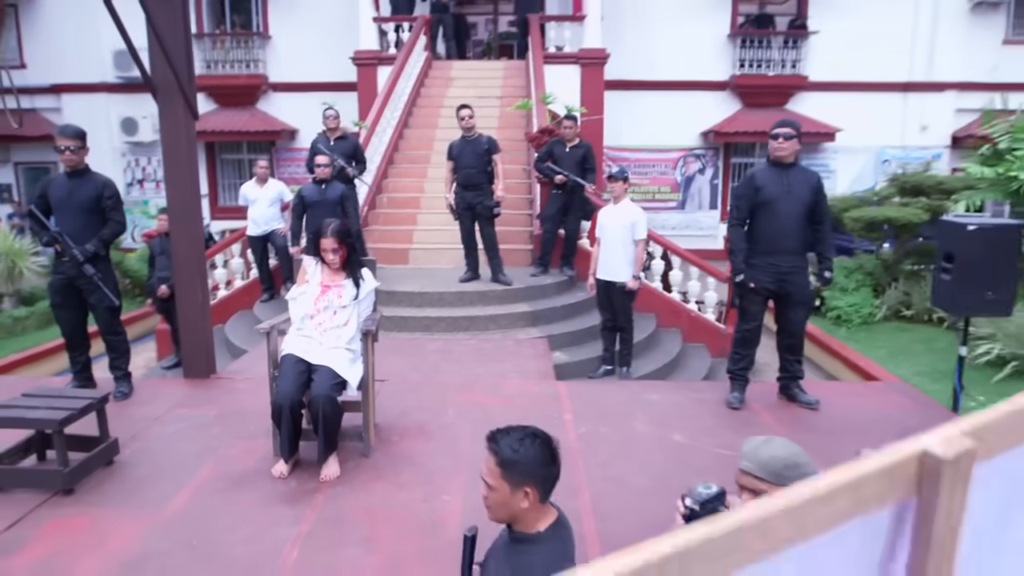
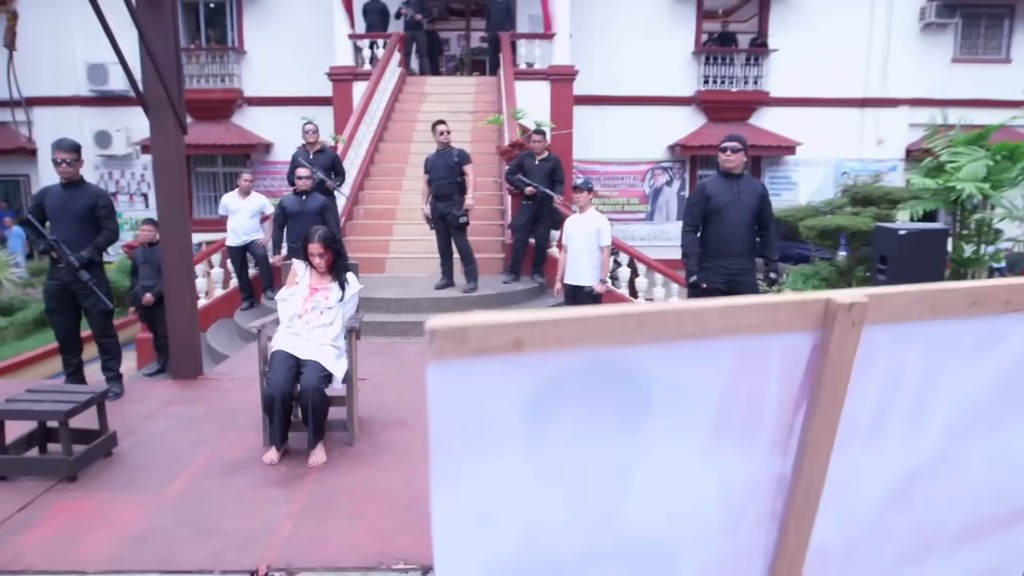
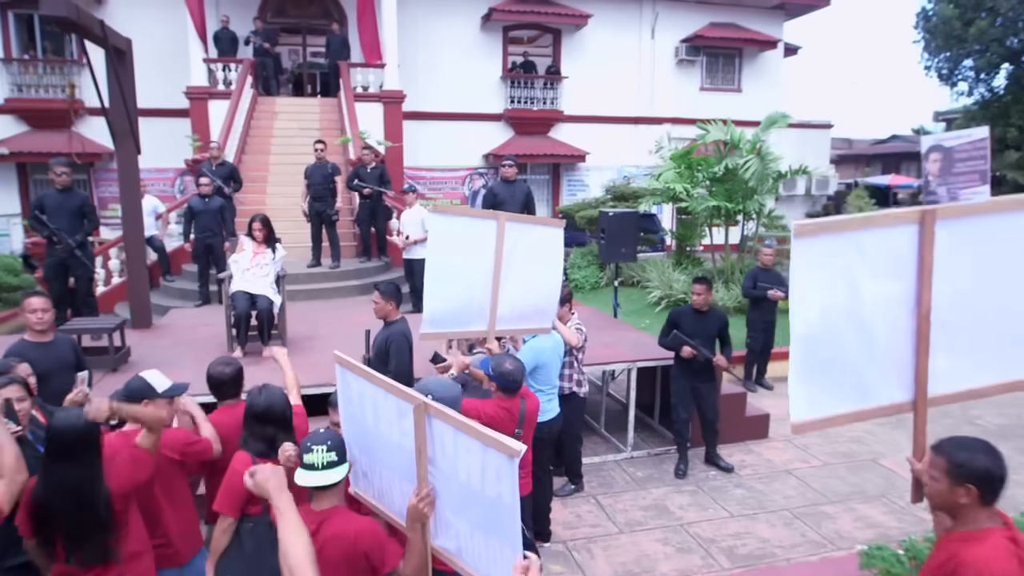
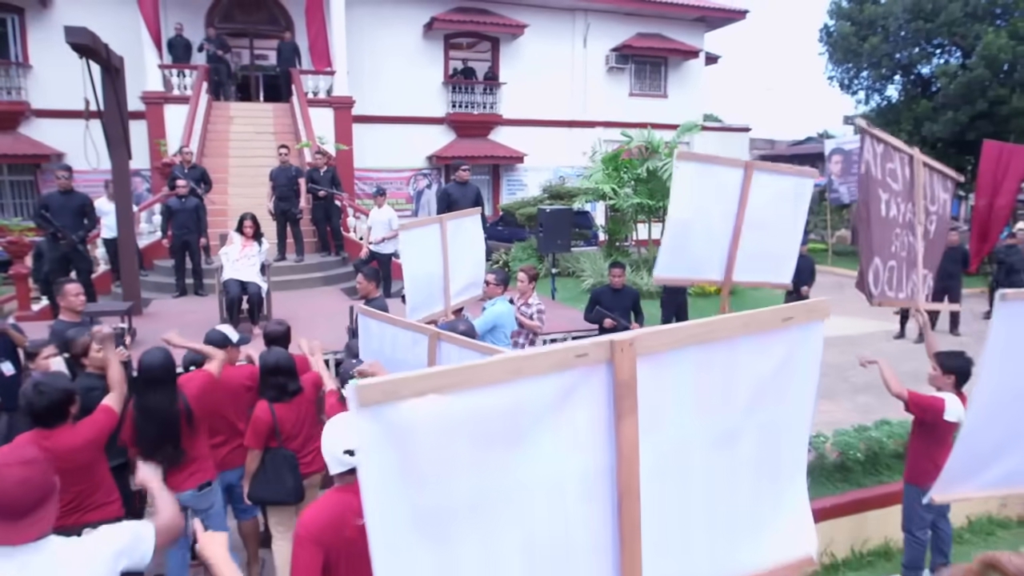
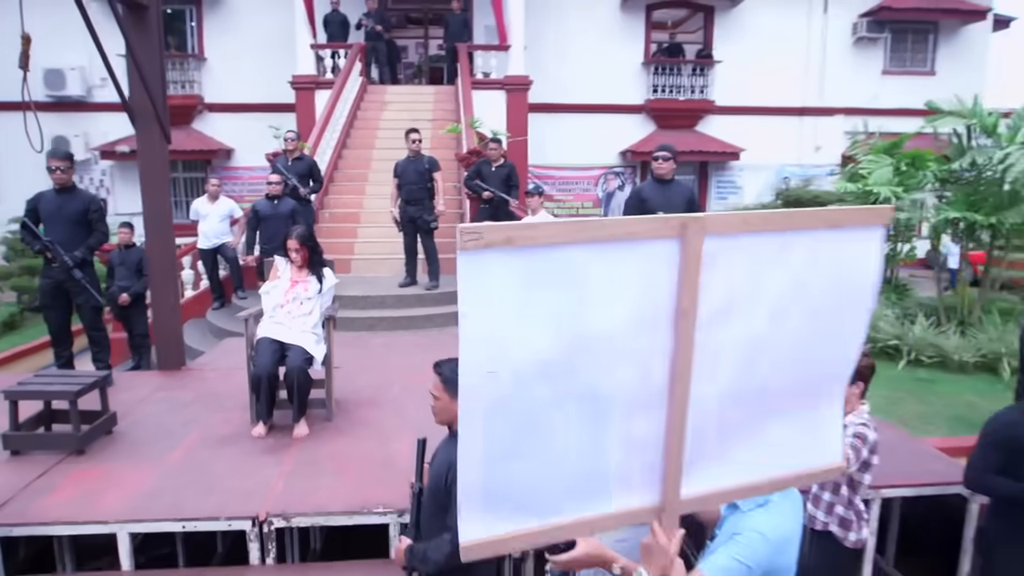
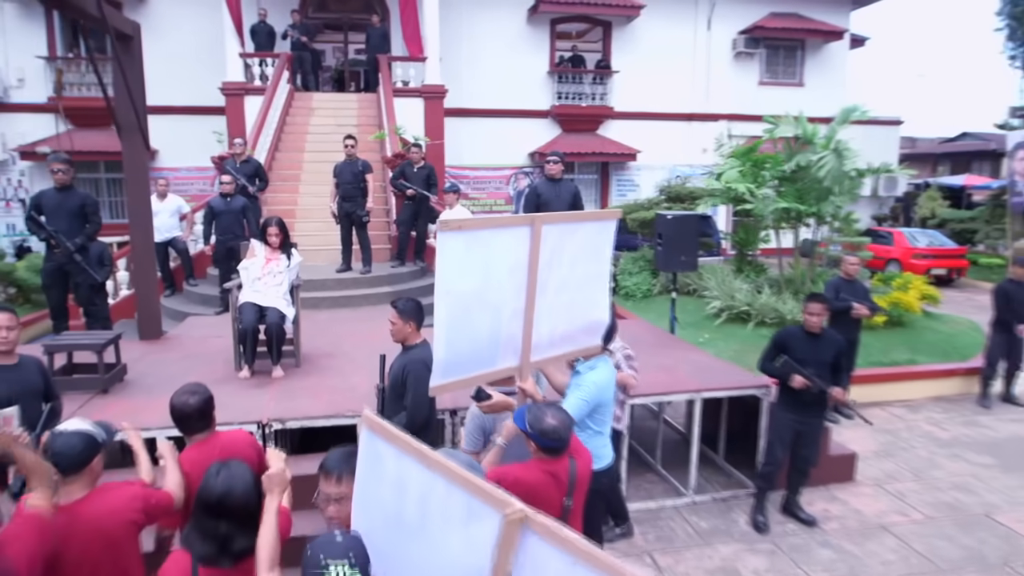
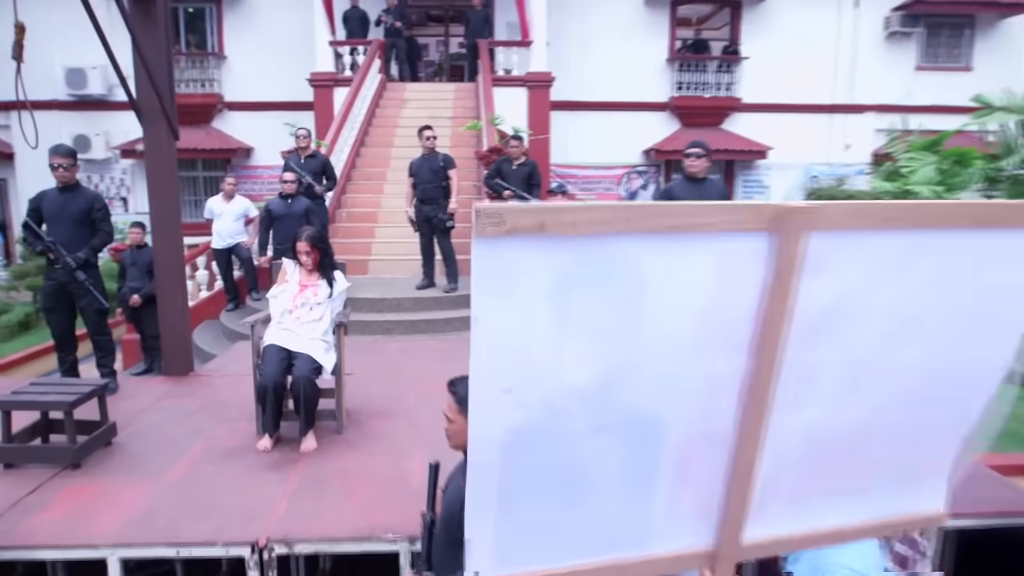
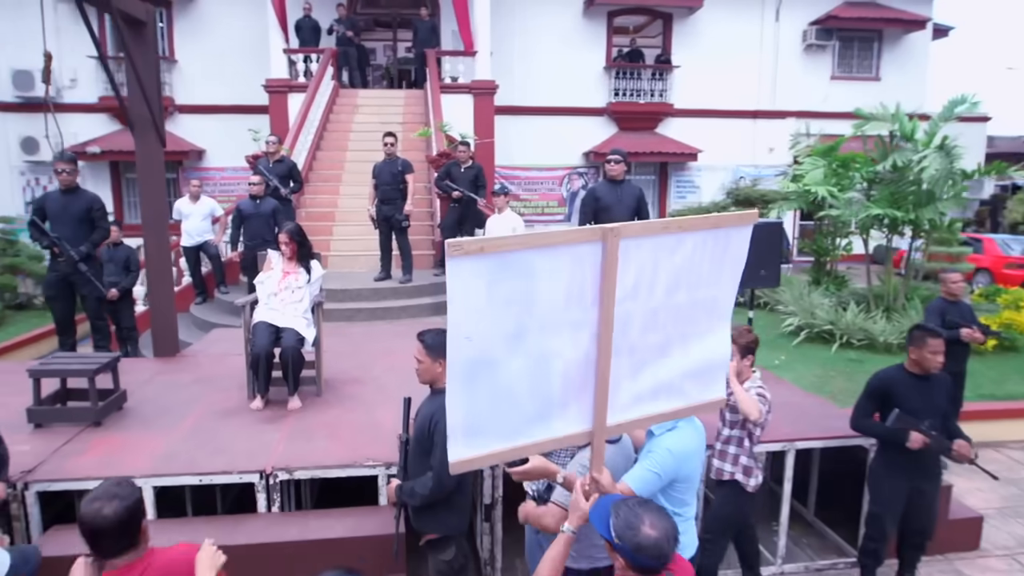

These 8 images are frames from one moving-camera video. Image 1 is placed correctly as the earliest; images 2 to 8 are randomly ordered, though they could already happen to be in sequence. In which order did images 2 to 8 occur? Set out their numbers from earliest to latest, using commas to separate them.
2, 7, 5, 8, 6, 3, 4
